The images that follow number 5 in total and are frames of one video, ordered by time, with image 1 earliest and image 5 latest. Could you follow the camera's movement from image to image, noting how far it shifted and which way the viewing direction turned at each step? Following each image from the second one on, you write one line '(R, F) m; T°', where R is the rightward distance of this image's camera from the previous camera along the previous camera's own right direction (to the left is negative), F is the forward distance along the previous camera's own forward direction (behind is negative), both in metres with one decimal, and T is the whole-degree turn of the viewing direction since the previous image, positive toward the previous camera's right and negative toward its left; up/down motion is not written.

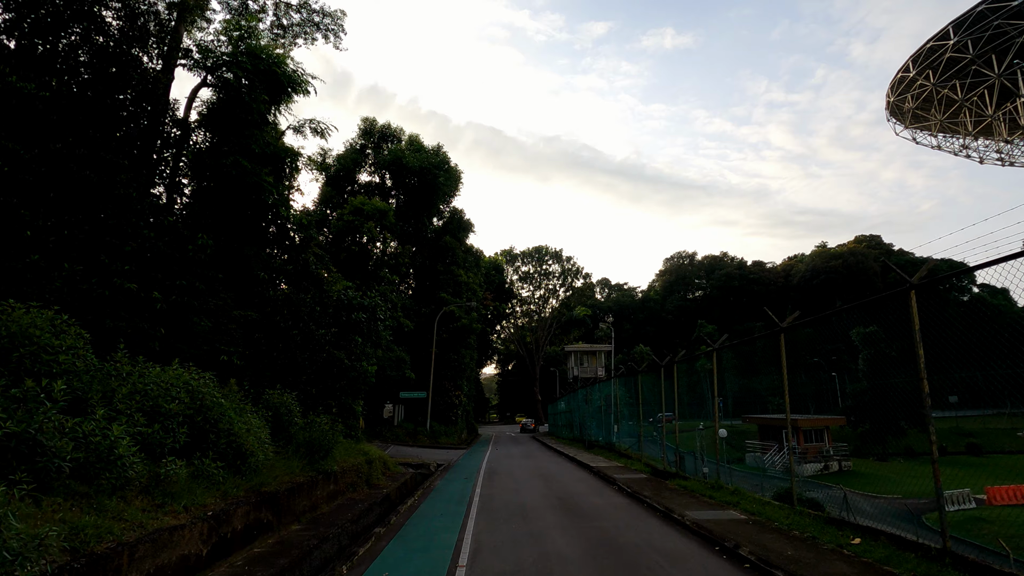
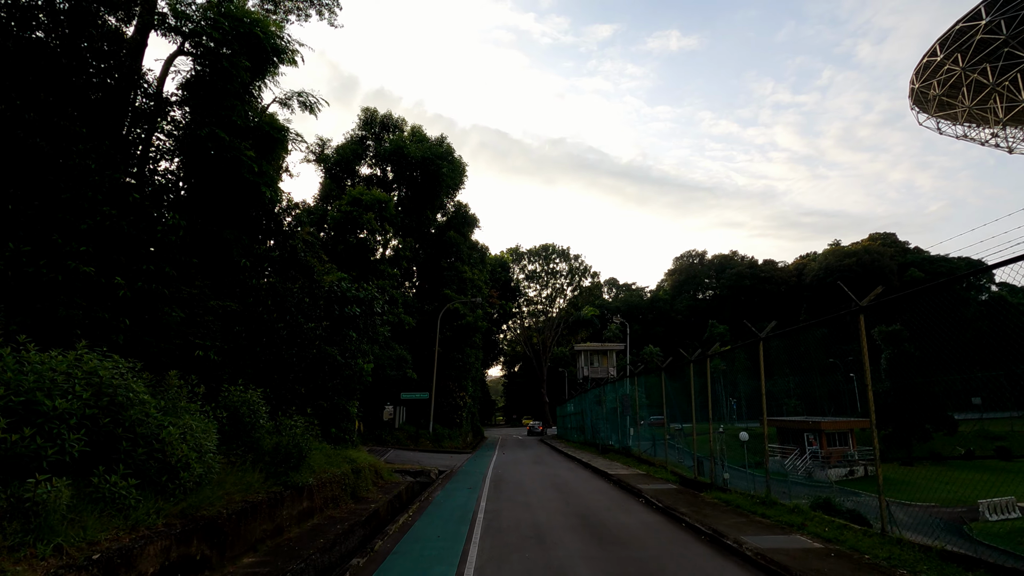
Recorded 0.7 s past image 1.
(-0.1, +1.2) m; -1°
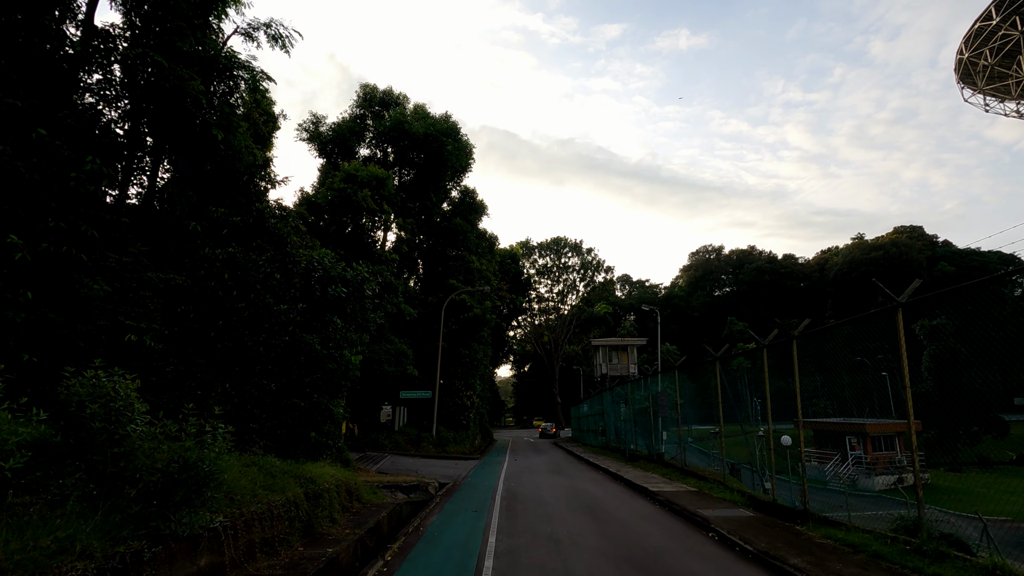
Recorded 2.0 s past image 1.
(-0.1, +2.2) m; -1°
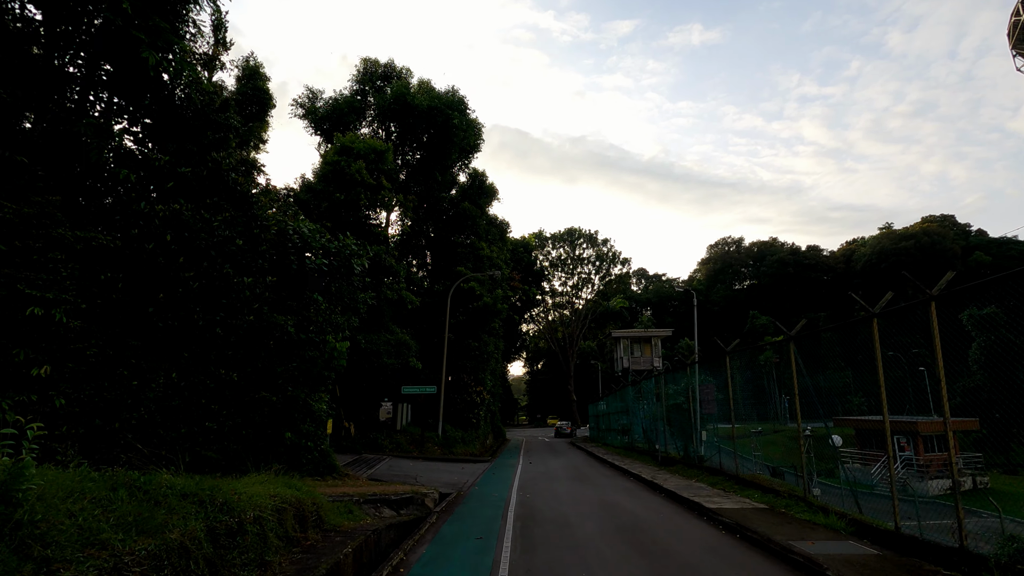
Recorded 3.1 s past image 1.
(0.0, +1.9) m; -1°
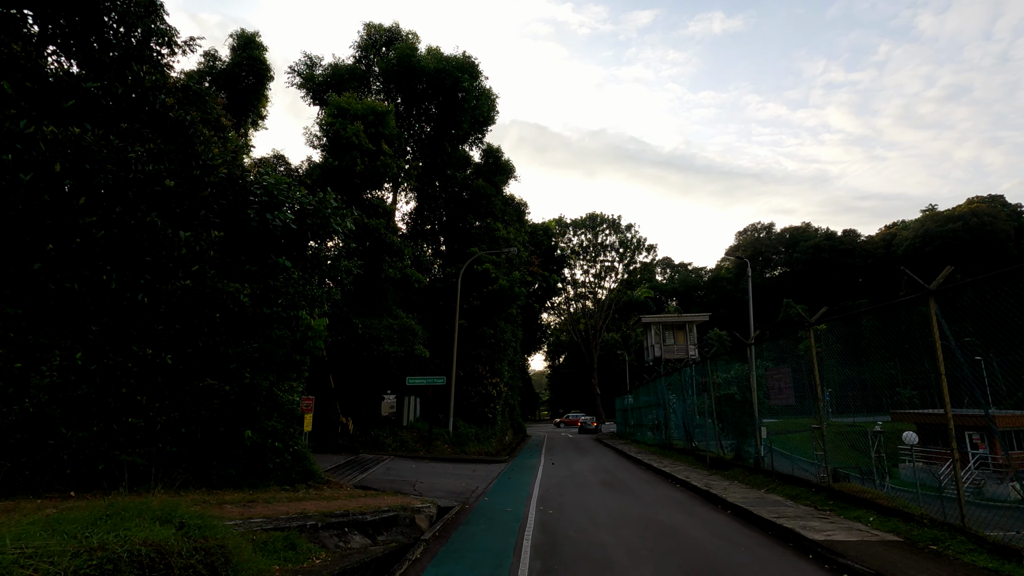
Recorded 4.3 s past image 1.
(+0.1, +2.0) m; -2°
